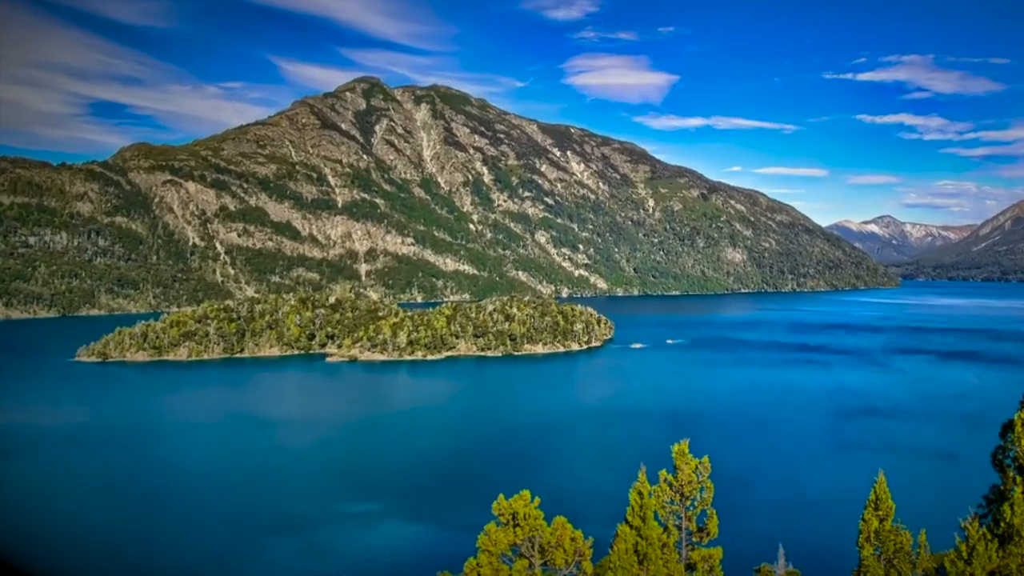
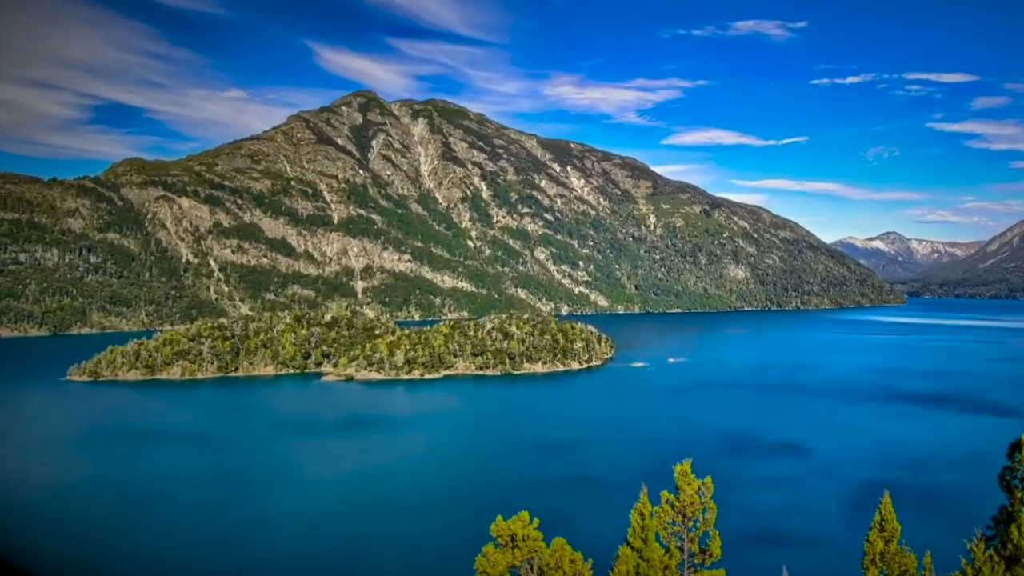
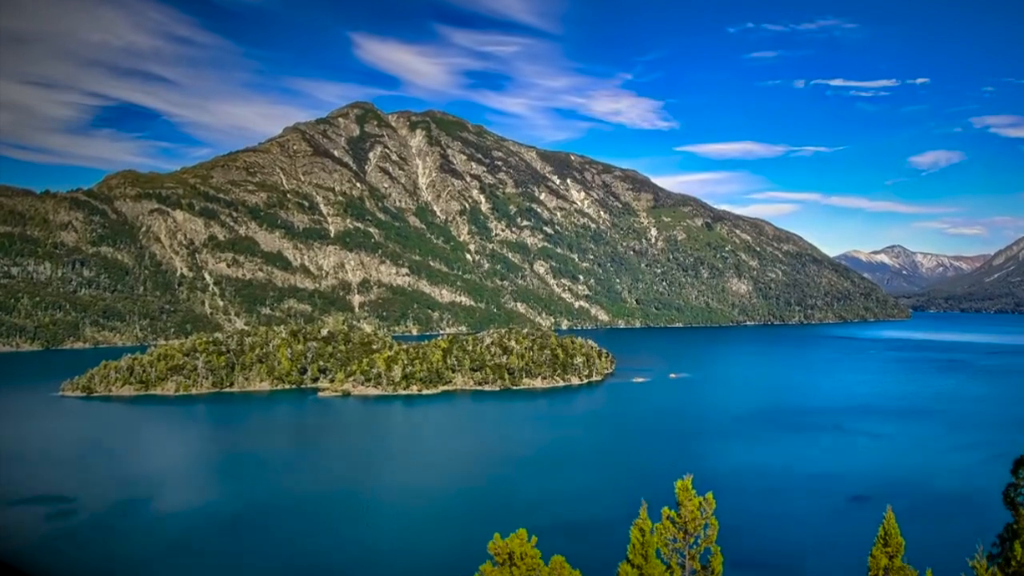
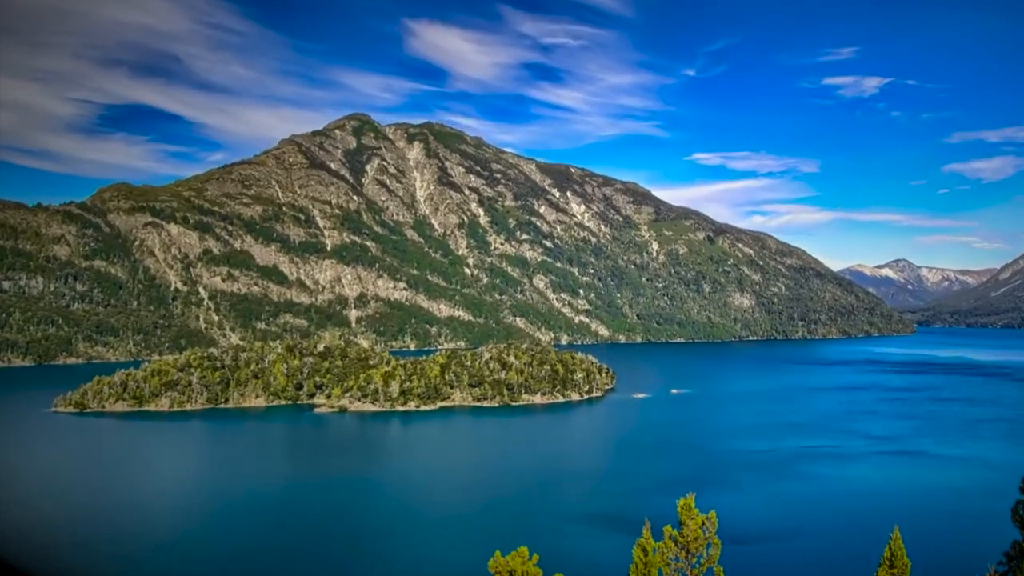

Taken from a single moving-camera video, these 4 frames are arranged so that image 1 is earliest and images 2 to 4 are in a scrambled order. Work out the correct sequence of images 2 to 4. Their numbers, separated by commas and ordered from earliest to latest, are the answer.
2, 3, 4
